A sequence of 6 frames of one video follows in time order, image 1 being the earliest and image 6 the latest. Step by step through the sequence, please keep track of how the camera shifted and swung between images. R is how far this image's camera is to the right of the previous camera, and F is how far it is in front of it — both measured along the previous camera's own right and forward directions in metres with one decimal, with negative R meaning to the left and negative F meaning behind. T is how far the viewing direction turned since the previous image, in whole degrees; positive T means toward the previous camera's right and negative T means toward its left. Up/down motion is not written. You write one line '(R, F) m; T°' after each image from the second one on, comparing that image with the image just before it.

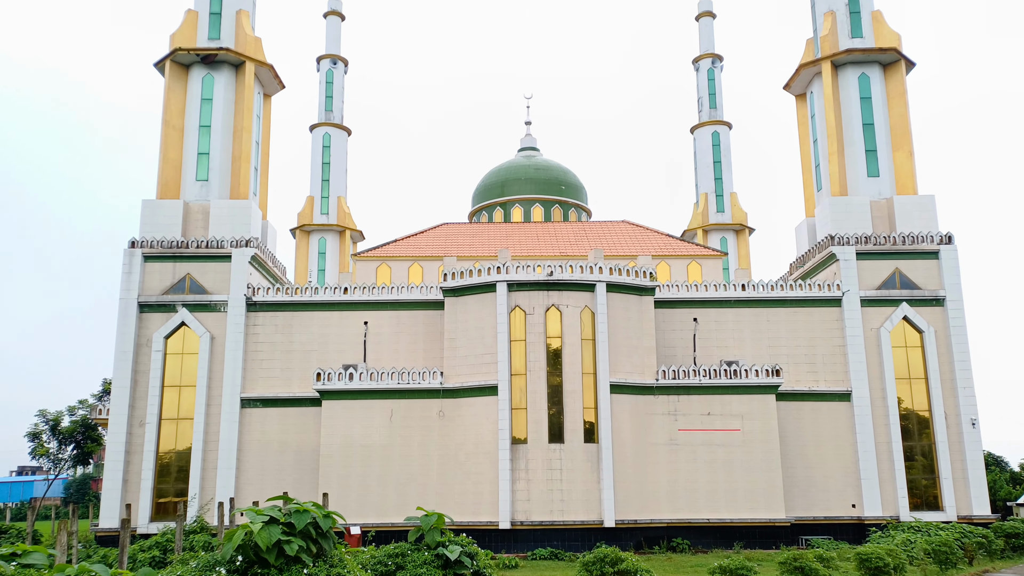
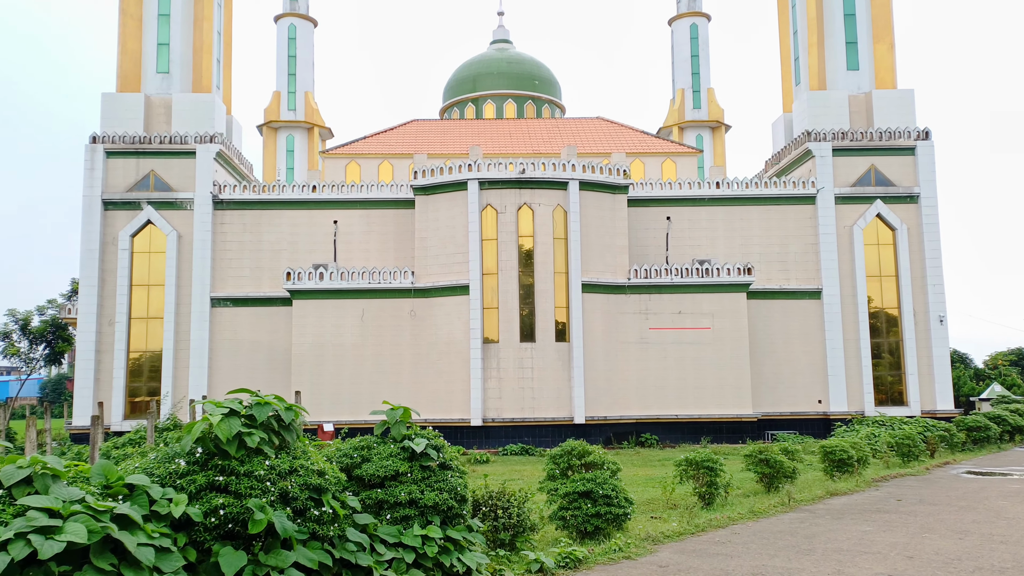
(+0.1, +0.1) m; +2°
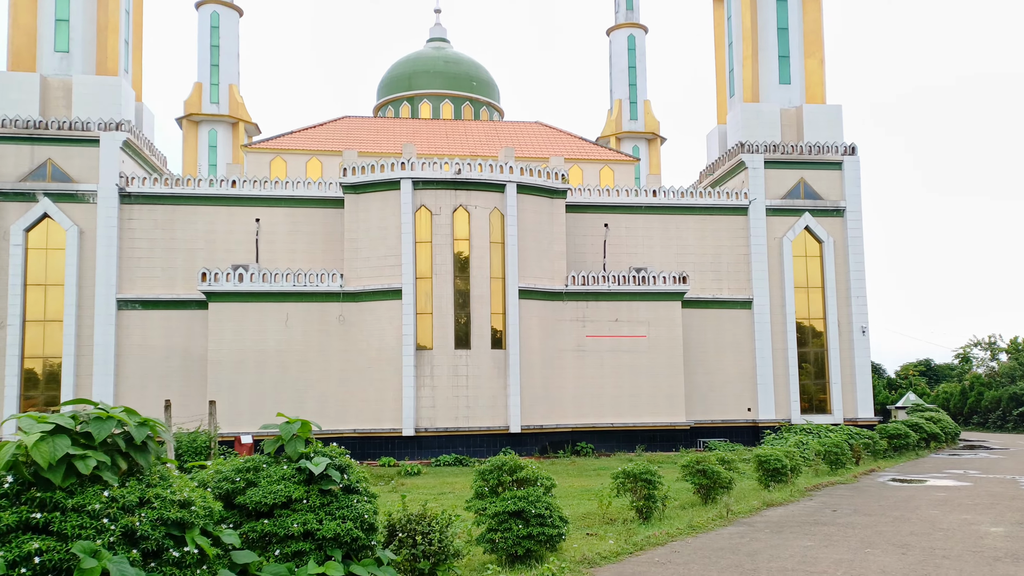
(+0.1, +0.8) m; +4°
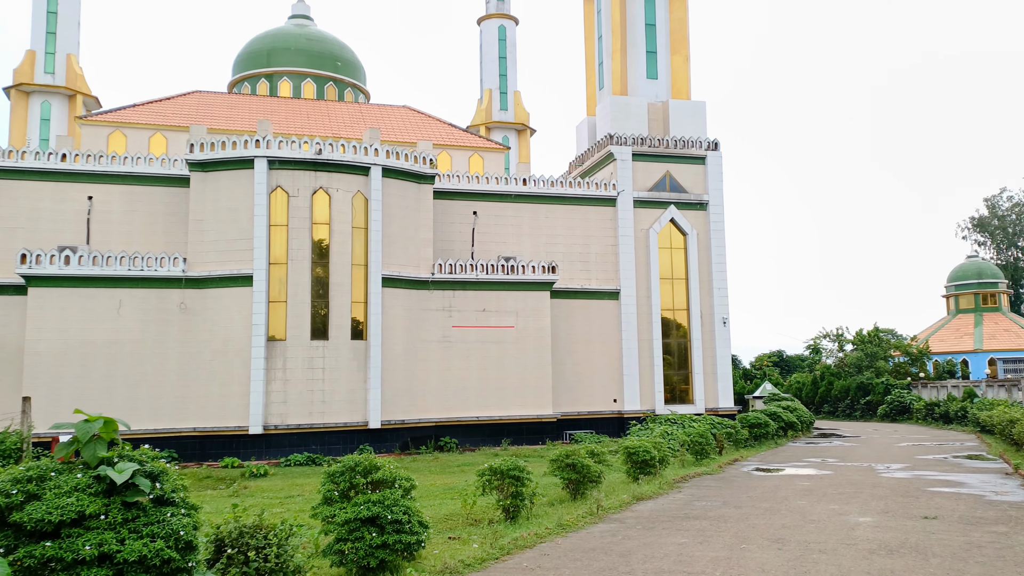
(+0.1, +0.8) m; +9°
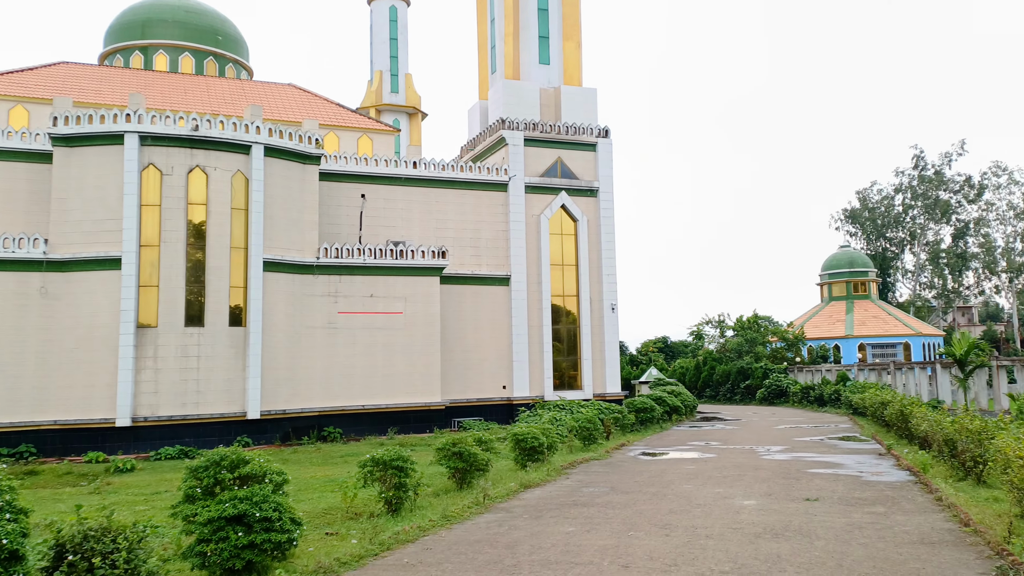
(+0.1, +0.3) m; +7°
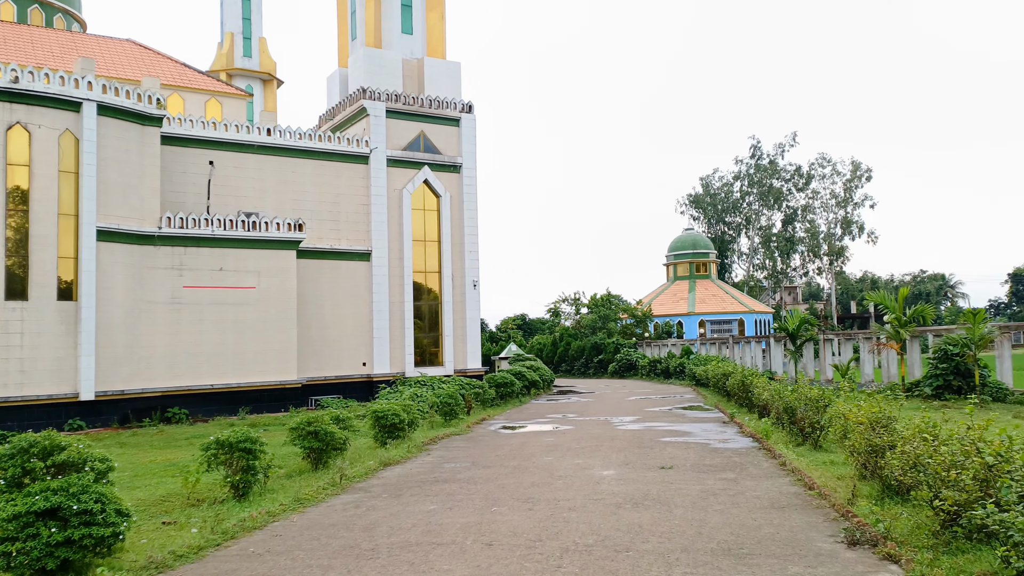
(0.0, +0.4) m; +9°
